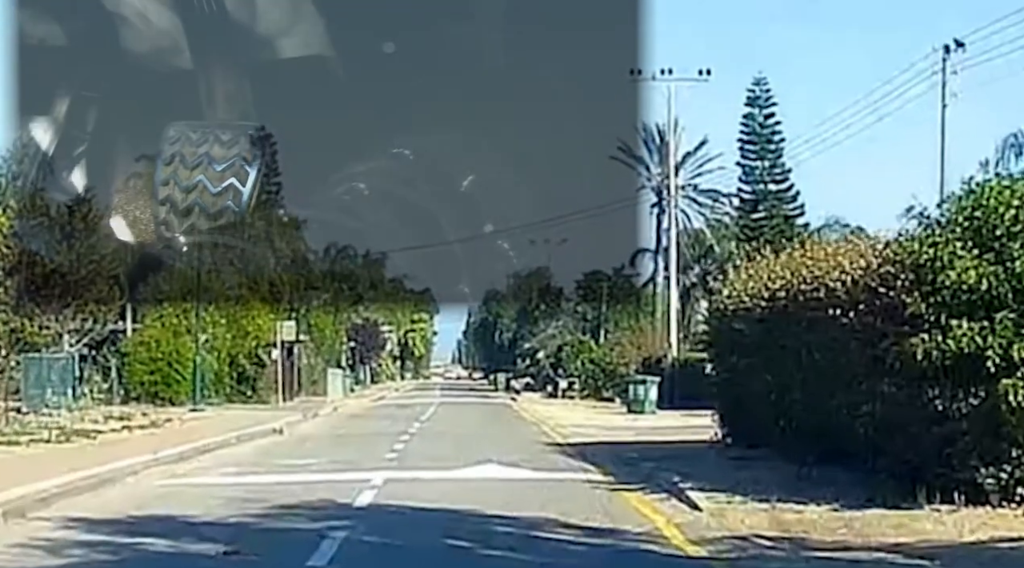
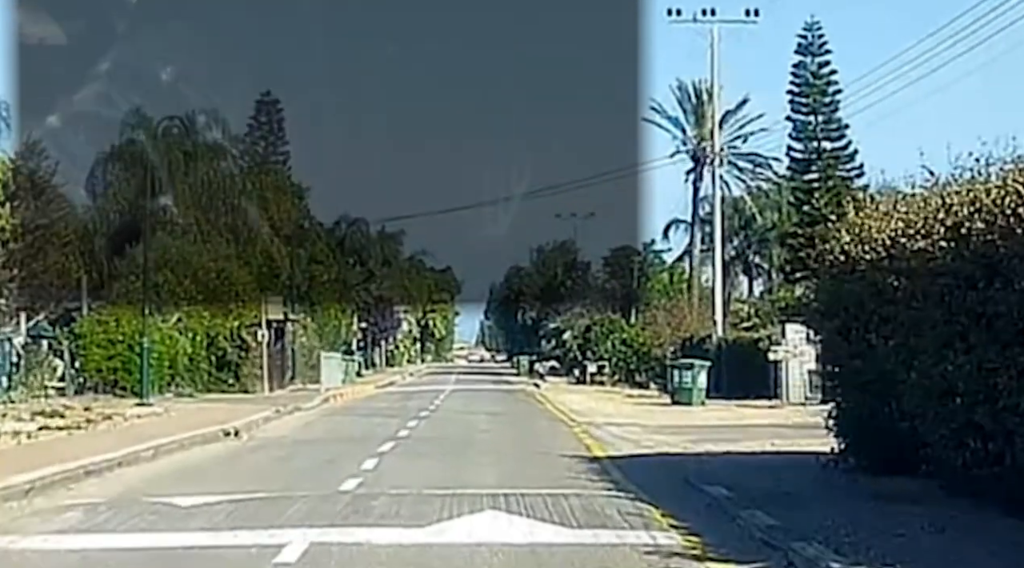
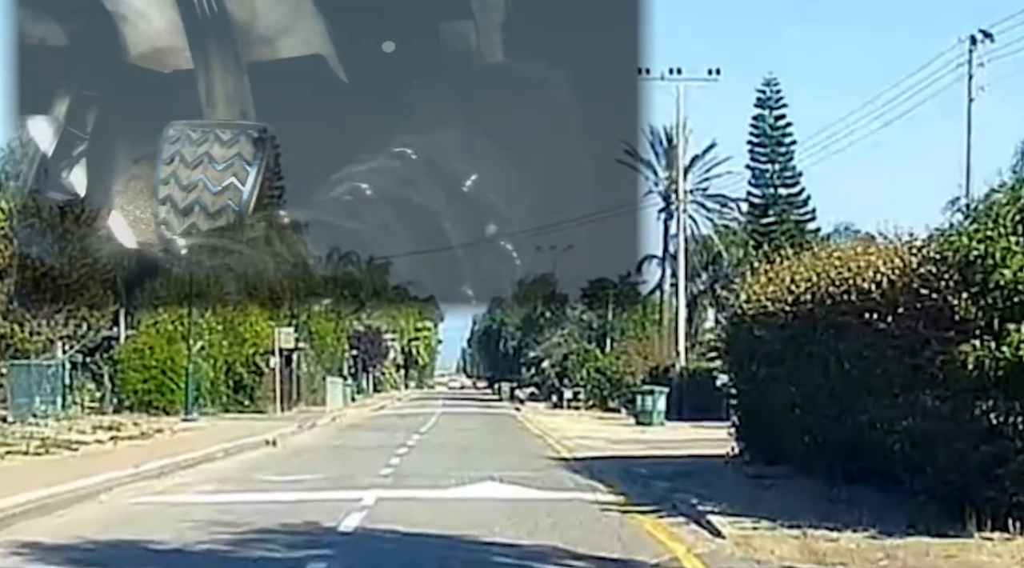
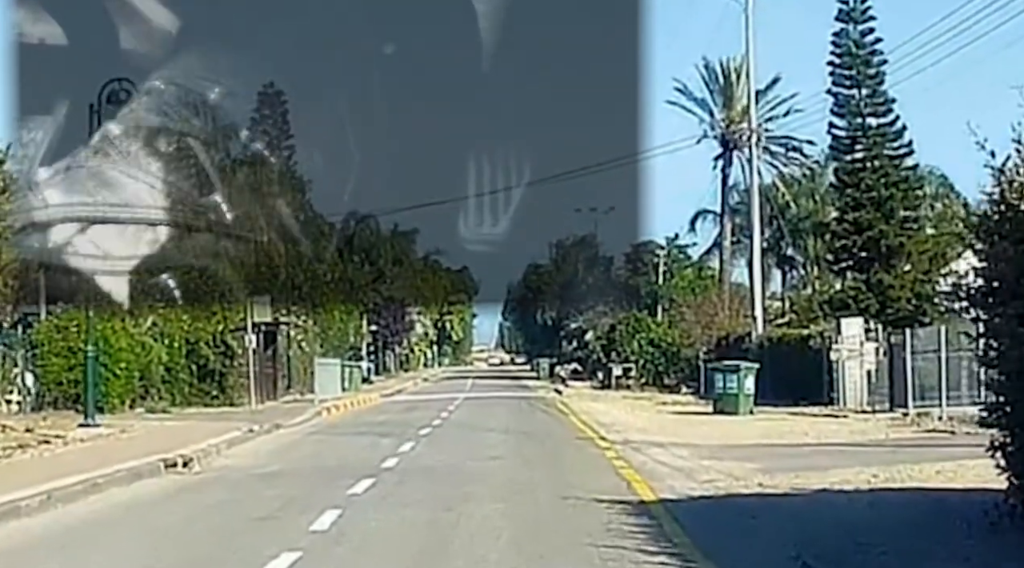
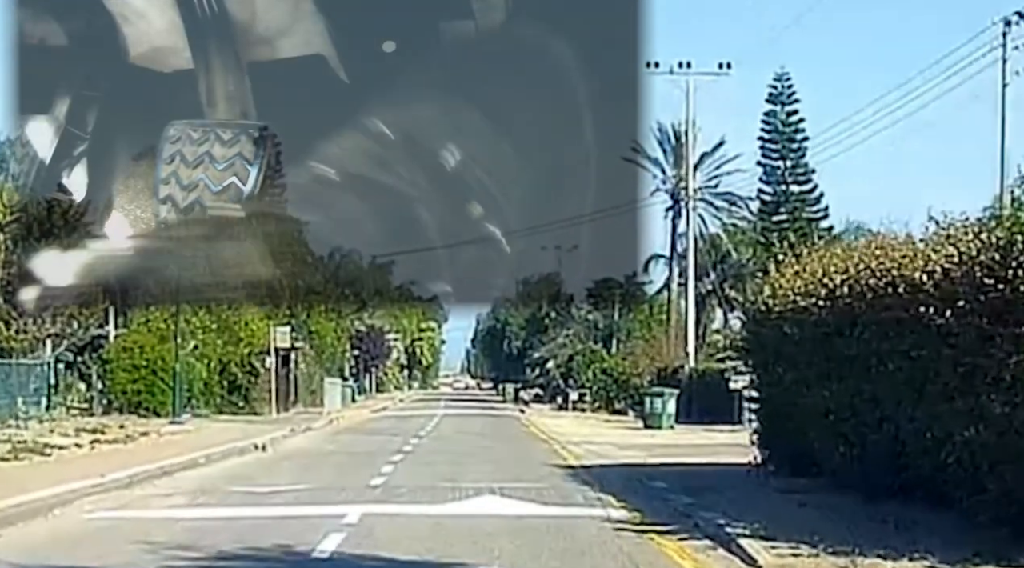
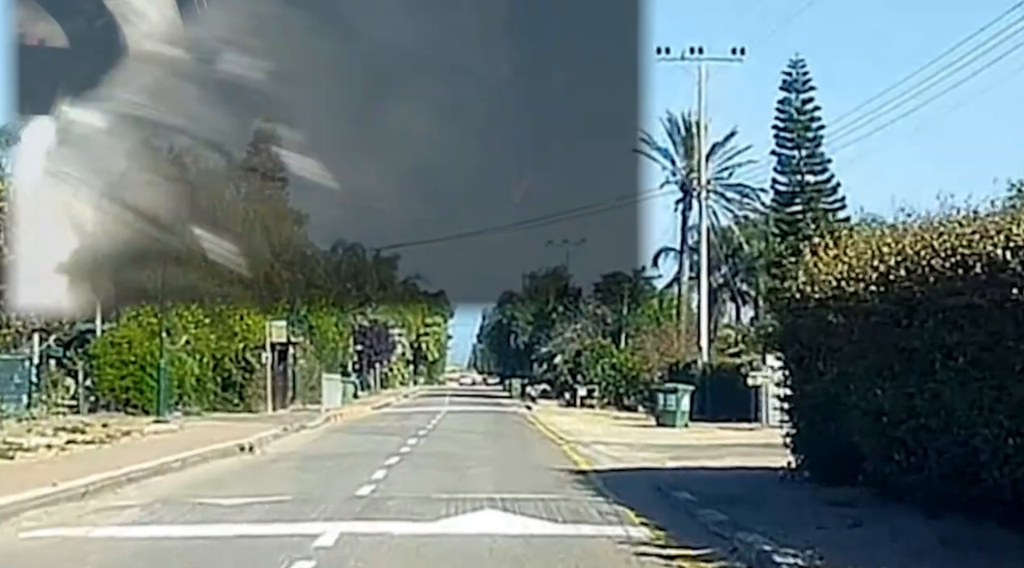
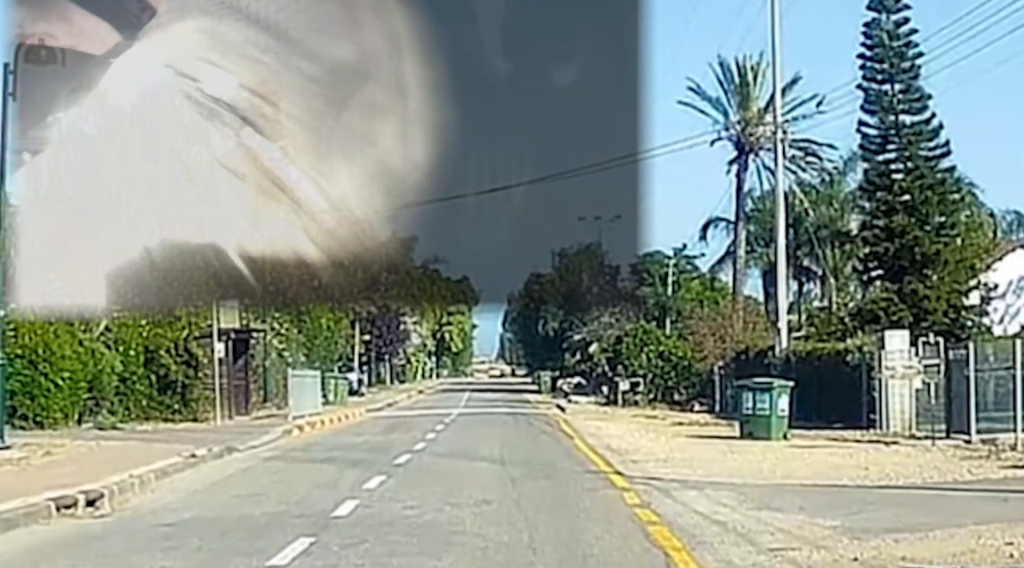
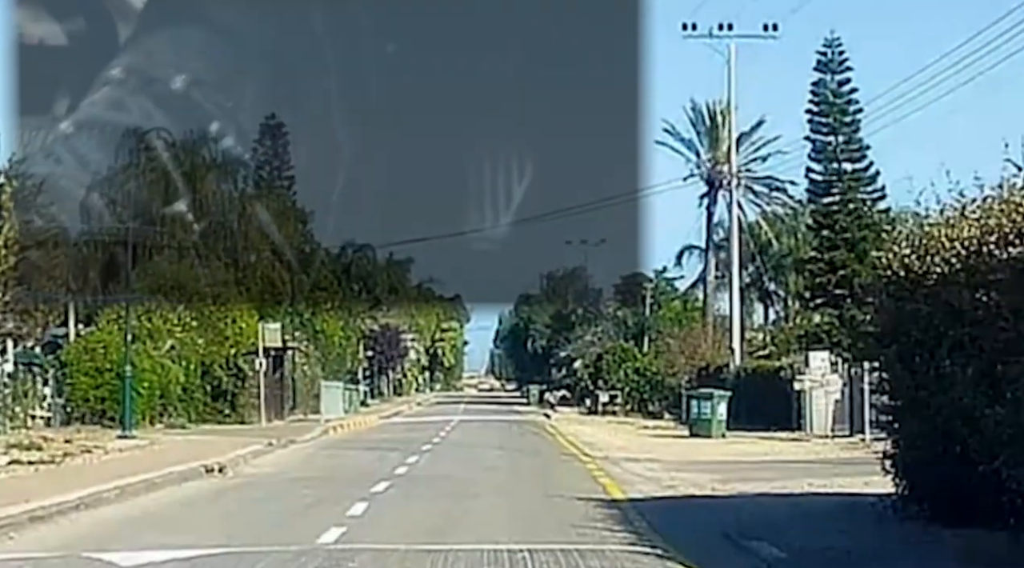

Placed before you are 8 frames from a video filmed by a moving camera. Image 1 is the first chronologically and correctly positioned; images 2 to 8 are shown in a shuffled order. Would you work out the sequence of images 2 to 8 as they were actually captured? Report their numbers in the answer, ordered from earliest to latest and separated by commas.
3, 5, 6, 2, 8, 4, 7
